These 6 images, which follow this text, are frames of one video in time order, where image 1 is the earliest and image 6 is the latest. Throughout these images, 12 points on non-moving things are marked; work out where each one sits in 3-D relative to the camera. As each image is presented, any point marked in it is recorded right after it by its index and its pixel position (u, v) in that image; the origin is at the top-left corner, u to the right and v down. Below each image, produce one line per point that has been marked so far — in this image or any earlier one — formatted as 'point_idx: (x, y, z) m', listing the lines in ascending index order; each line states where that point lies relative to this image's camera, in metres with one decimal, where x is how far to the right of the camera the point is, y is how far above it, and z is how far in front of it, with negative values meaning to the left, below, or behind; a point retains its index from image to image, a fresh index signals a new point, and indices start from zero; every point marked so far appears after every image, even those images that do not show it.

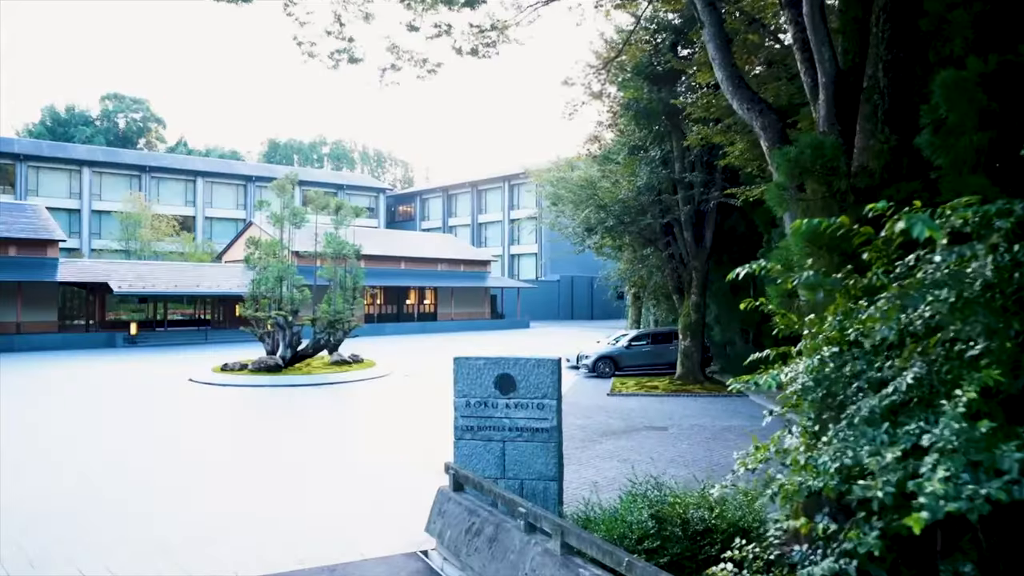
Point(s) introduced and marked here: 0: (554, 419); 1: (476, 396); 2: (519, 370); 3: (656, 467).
0: (+0.4, -1.4, +7.7) m
1: (-0.4, -1.1, +7.9) m
2: (+0.1, -0.9, +7.8) m
3: (+2.1, -2.6, +10.9) m
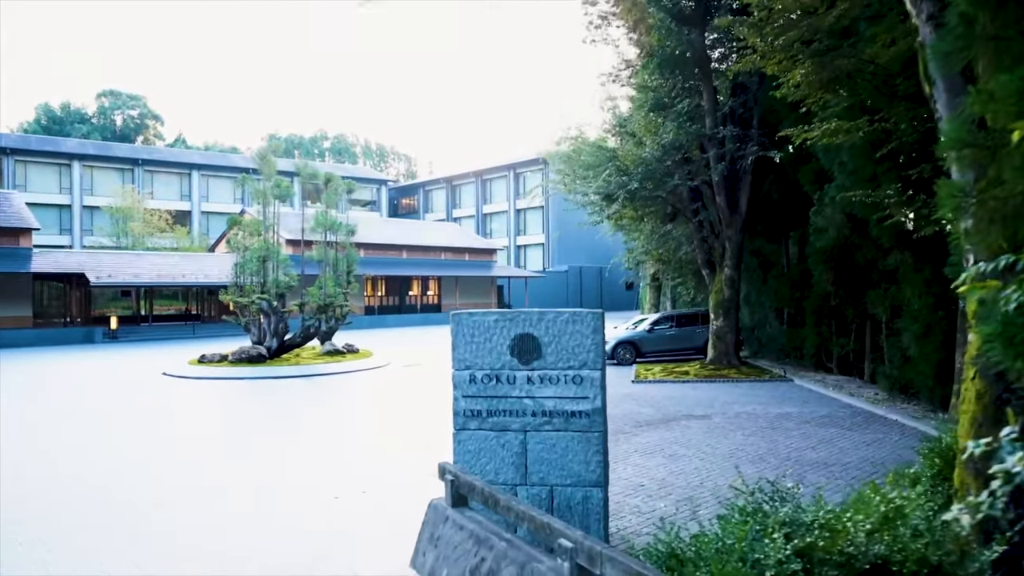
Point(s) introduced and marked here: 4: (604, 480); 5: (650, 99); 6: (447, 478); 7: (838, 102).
0: (+0.6, -0.8, +5.4) m
1: (-0.2, -0.6, +5.5) m
2: (+0.2, -0.3, +5.5) m
3: (+2.3, -2.0, +8.5) m
4: (+0.7, -1.4, +5.4) m
5: (+3.1, +4.3, +17.4) m
6: (-0.4, -1.3, +4.8) m
7: (+5.0, +2.8, +11.5) m
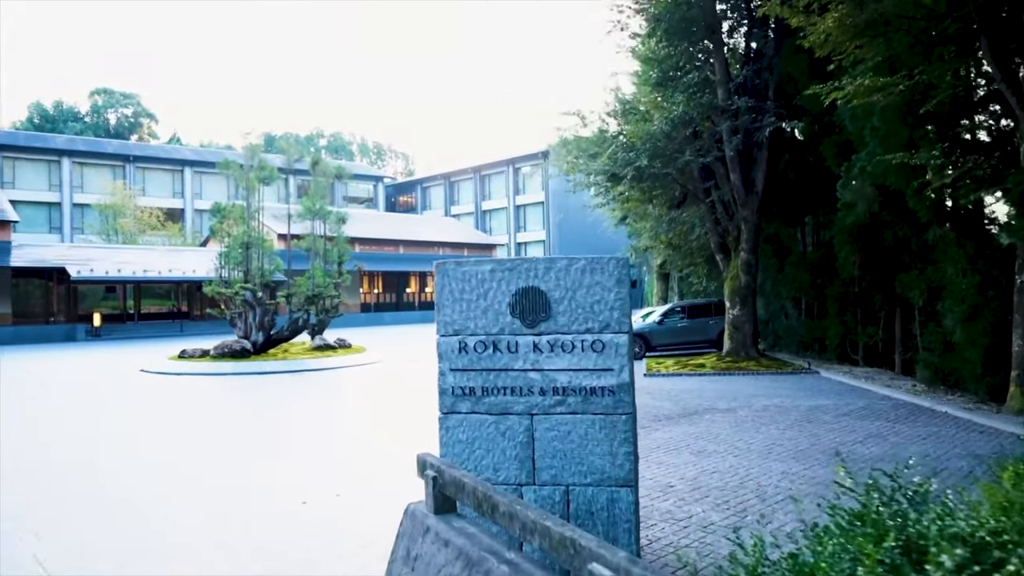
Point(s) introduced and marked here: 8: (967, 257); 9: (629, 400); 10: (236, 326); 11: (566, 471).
0: (+0.6, -0.5, +4.1) m
1: (-0.2, -0.3, +4.3) m
2: (+0.2, 0.0, +4.2) m
3: (+2.3, -1.7, +7.3) m
4: (+0.7, -1.1, +4.2) m
5: (+3.1, +4.6, +16.1) m
6: (-0.4, -0.9, +3.5) m
7: (+5.0, +3.2, +10.2) m
8: (+6.8, +0.5, +11.0) m
9: (+0.7, -0.6, +4.2) m
10: (-7.4, -1.0, +19.9) m
11: (+0.3, -1.0, +4.2) m
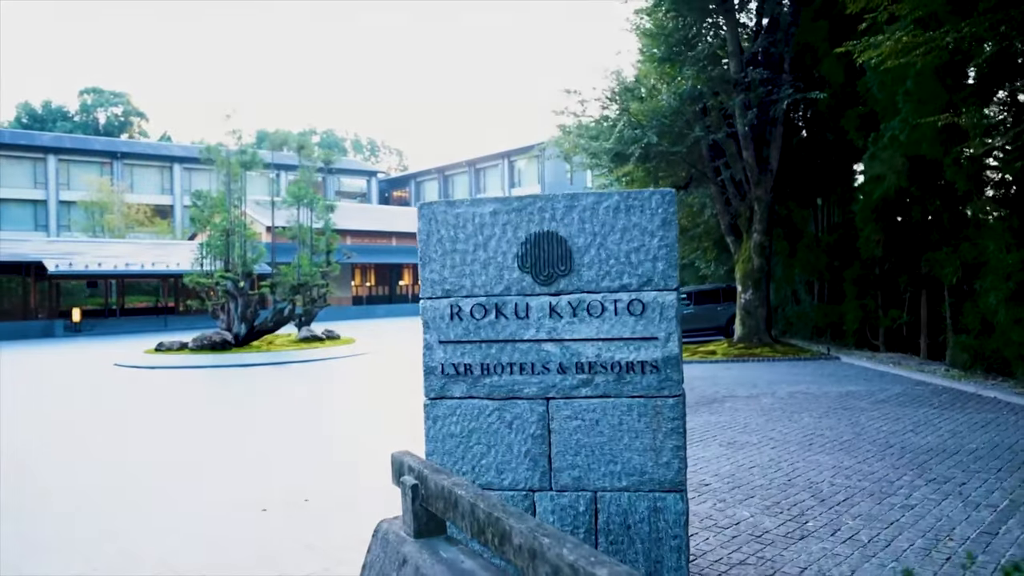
0: (+0.6, -0.2, +3.1) m
1: (-0.2, 0.0, +3.3) m
2: (+0.3, +0.3, +3.2) m
3: (+2.3, -1.4, +6.3) m
4: (+0.7, -0.8, +3.1) m
5: (+3.0, +4.9, +15.1) m
6: (-0.3, -0.7, +2.5) m
7: (+4.9, +3.5, +9.2) m
8: (+6.8, +0.8, +10.1) m
9: (+0.7, -0.4, +3.1) m
10: (-7.4, -0.8, +18.8) m
11: (+0.4, -0.8, +3.2) m
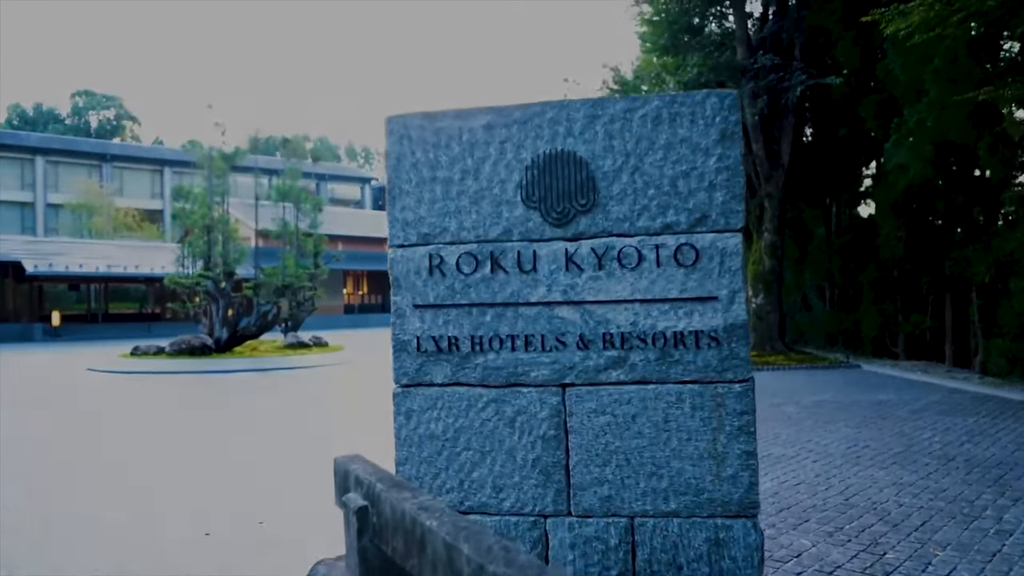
0: (+0.6, 0.0, +2.2) m
1: (-0.2, +0.2, +2.4) m
2: (+0.3, +0.4, +2.3) m
3: (+2.3, -1.3, +5.3) m
4: (+0.7, -0.6, +2.2) m
5: (+3.0, +4.9, +14.3) m
6: (-0.3, -0.5, +1.6) m
7: (+4.9, +3.6, +8.4) m
8: (+6.7, +0.8, +9.2) m
9: (+0.7, -0.2, +2.2) m
10: (-7.5, -0.9, +17.9) m
11: (+0.4, -0.6, +2.3) m
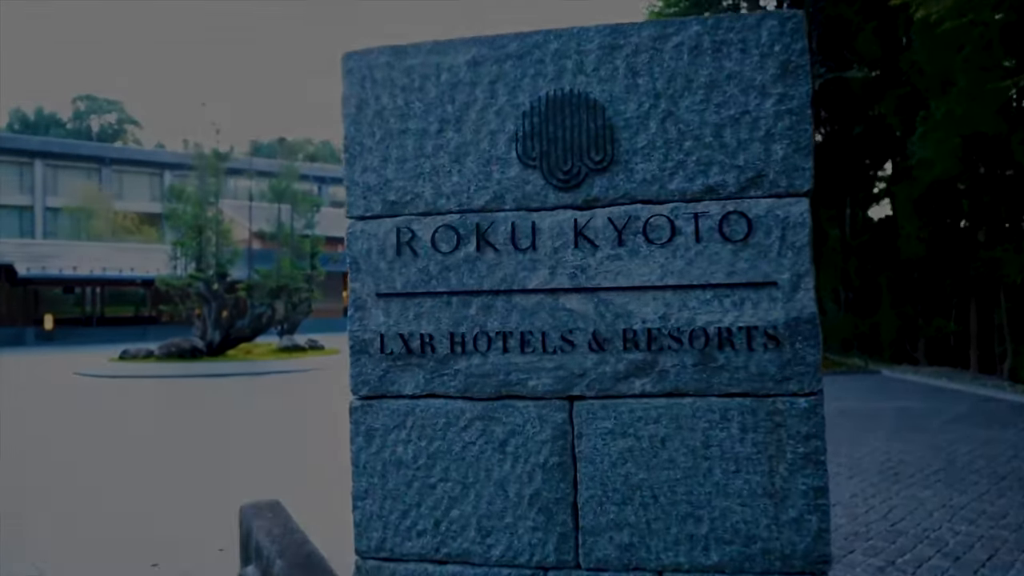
0: (+0.6, 0.0, +1.7) m
1: (-0.2, +0.2, +1.8) m
2: (+0.3, +0.5, +1.8) m
3: (+2.3, -1.3, +4.8) m
4: (+0.7, -0.6, +1.7) m
5: (+3.0, +4.9, +13.8) m
6: (-0.4, -0.5, +1.1) m
7: (+4.9, +3.6, +7.9) m
8: (+6.7, +0.8, +8.6) m
9: (+0.7, -0.2, +1.7) m
10: (-7.4, -0.9, +17.4) m
11: (+0.3, -0.6, +1.7) m
